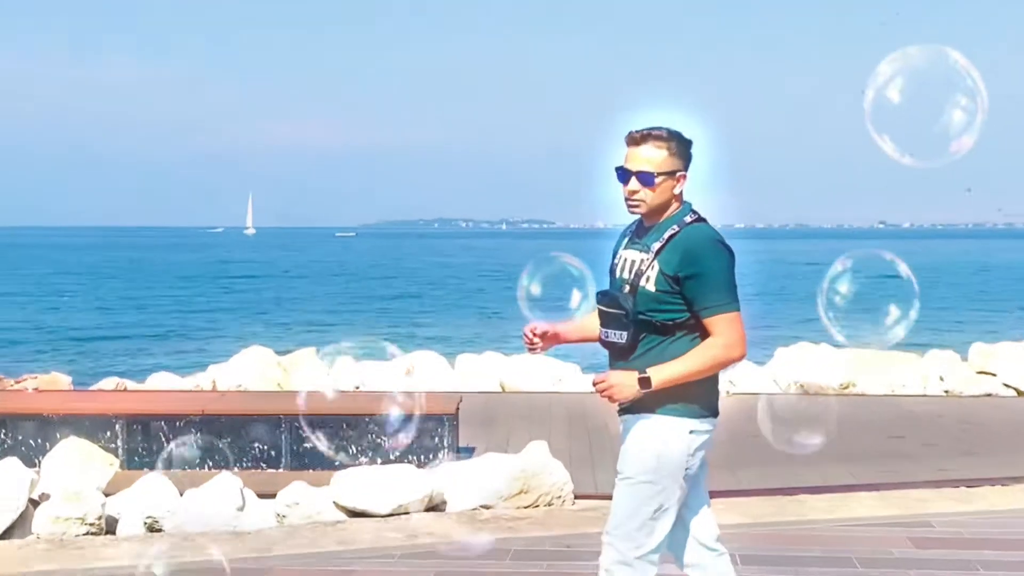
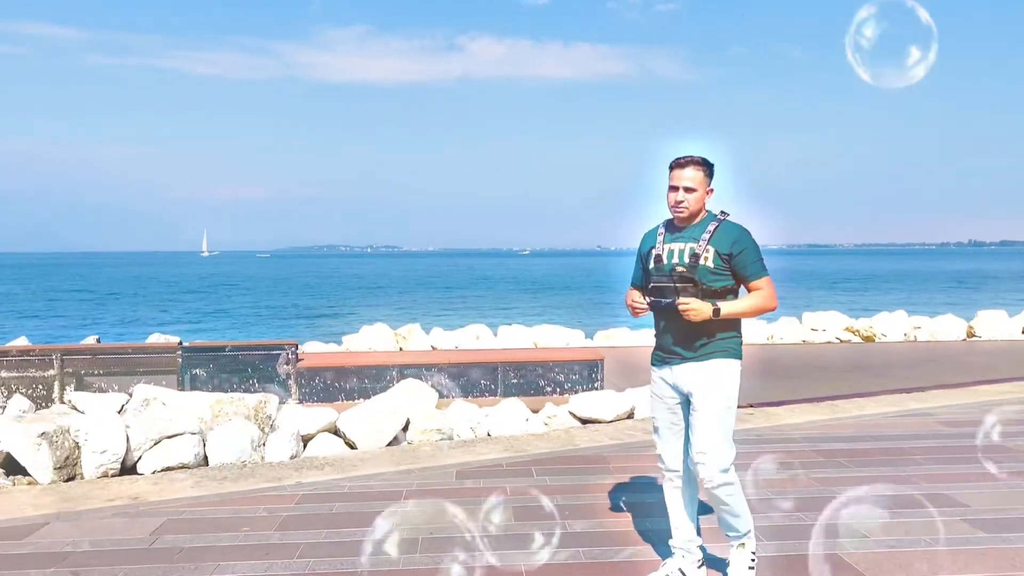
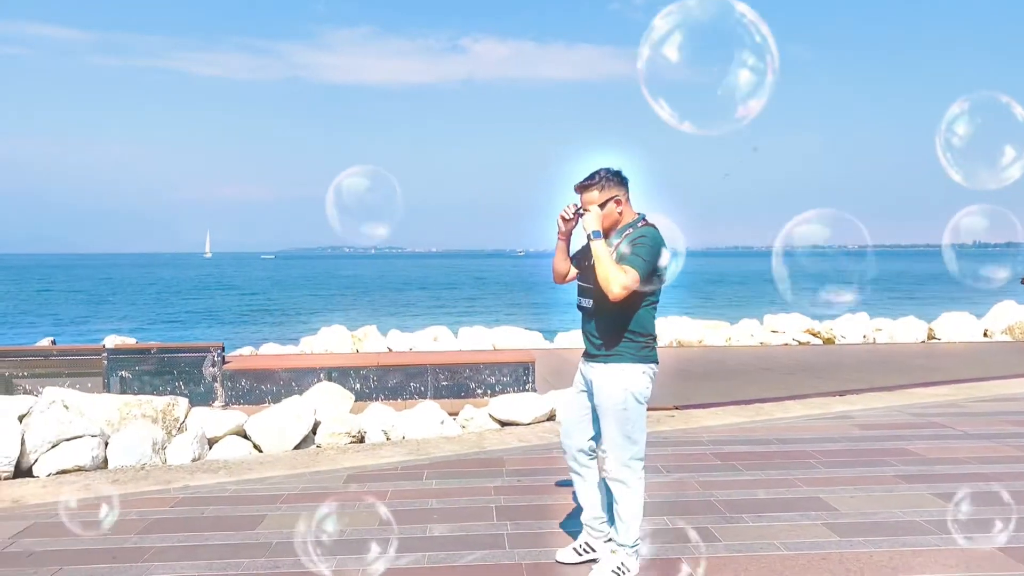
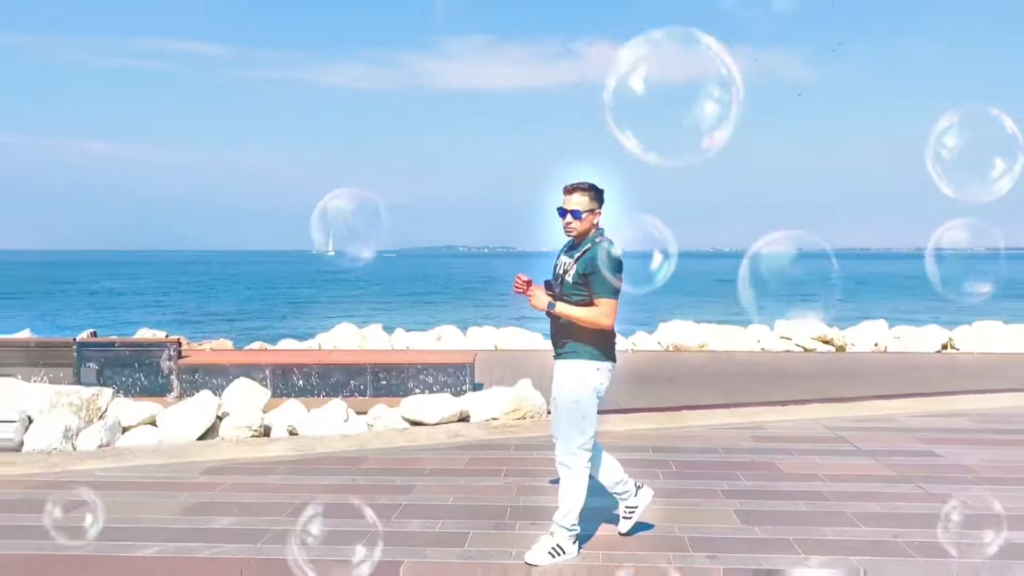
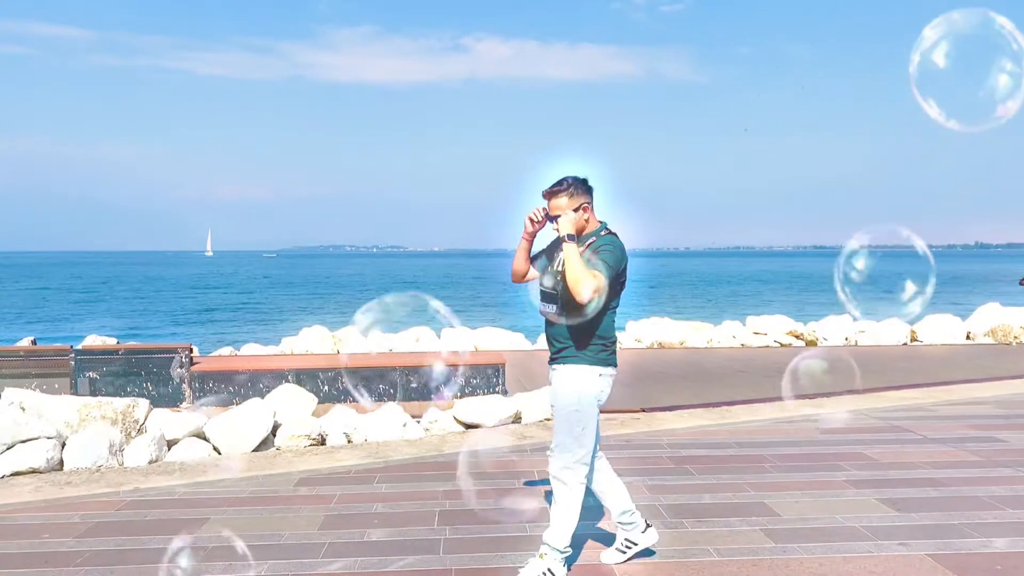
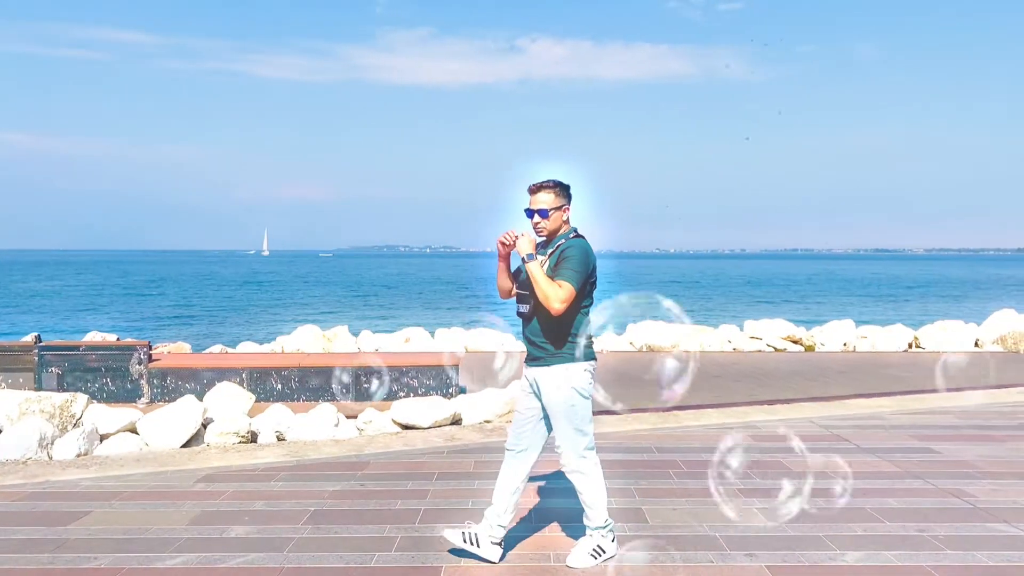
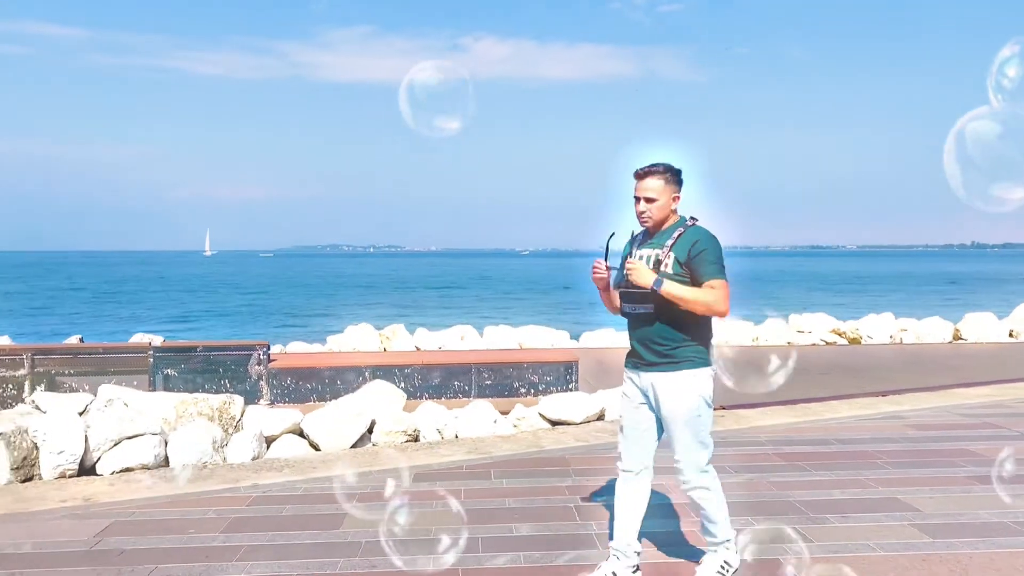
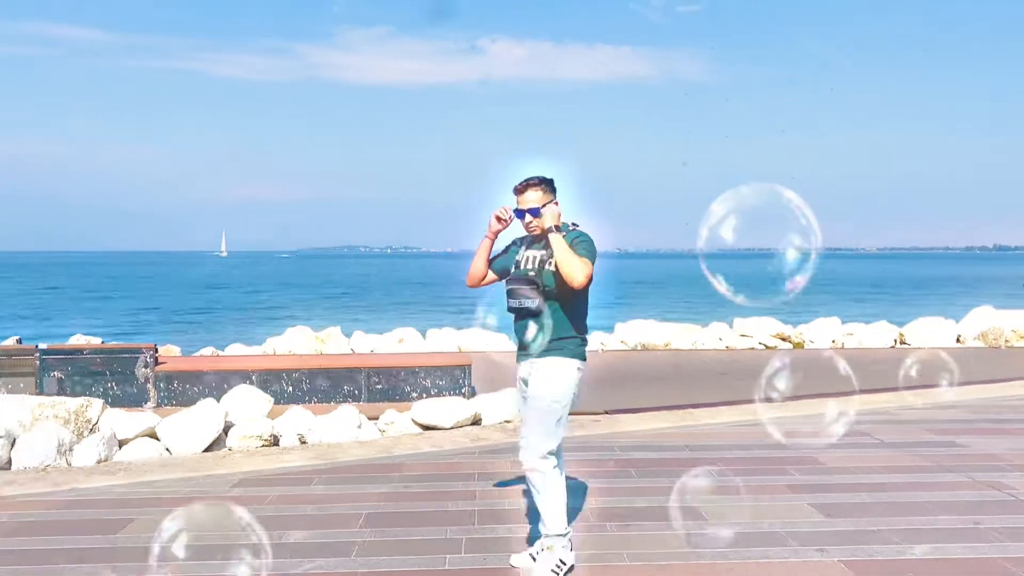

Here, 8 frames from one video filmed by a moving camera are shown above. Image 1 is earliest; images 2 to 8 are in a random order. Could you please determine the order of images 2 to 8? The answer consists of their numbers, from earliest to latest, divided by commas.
4, 6, 8, 5, 3, 7, 2
